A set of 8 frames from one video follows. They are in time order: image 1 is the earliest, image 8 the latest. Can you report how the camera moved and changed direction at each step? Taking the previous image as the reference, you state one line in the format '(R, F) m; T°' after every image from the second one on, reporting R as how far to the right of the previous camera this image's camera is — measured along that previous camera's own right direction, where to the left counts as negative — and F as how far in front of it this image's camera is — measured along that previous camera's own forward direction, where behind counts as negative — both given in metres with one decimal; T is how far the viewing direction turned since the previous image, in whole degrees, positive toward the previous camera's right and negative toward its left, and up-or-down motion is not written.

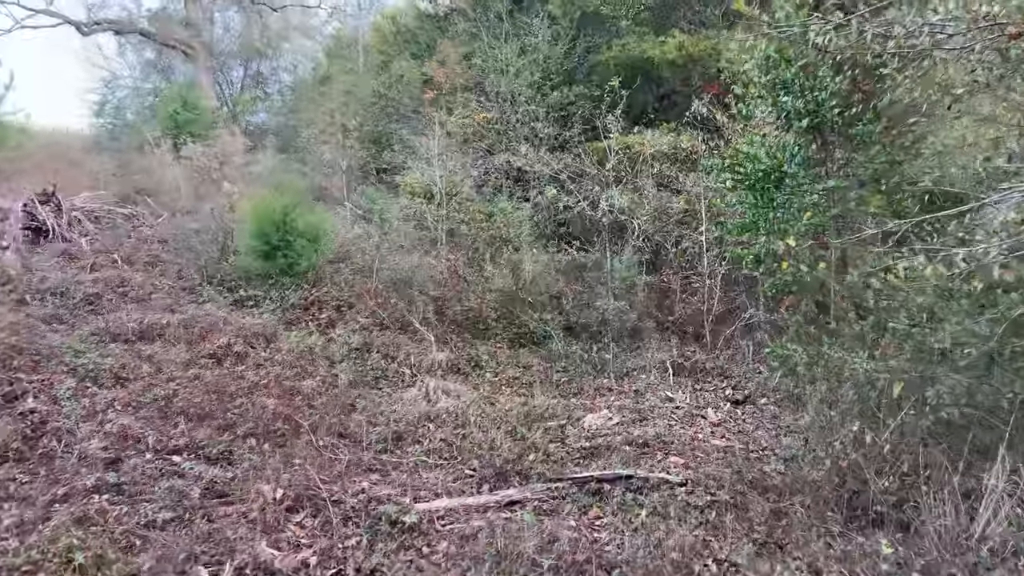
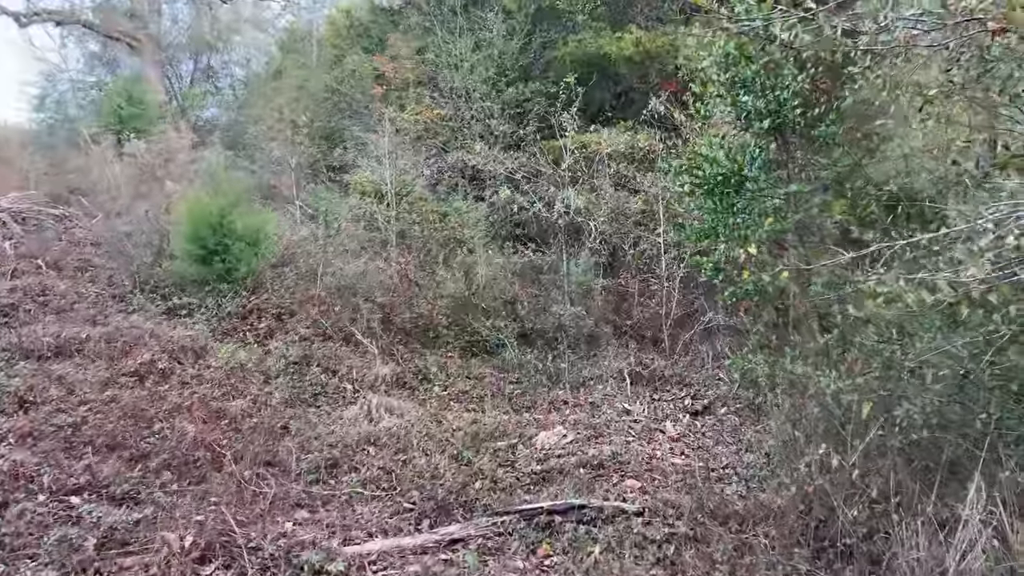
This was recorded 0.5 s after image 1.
(+0.1, +0.4) m; +3°
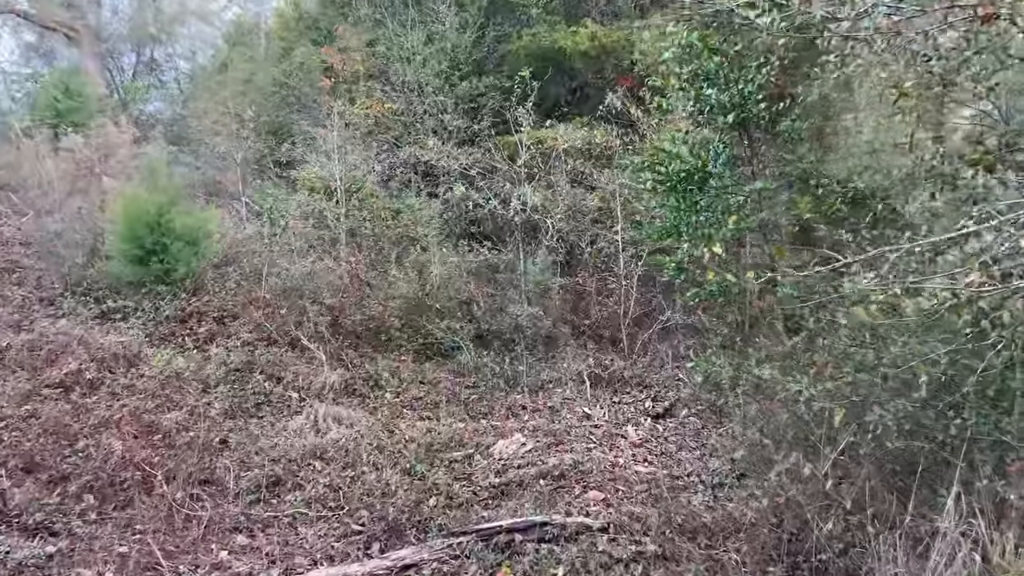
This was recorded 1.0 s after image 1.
(0.0, +0.3) m; +3°
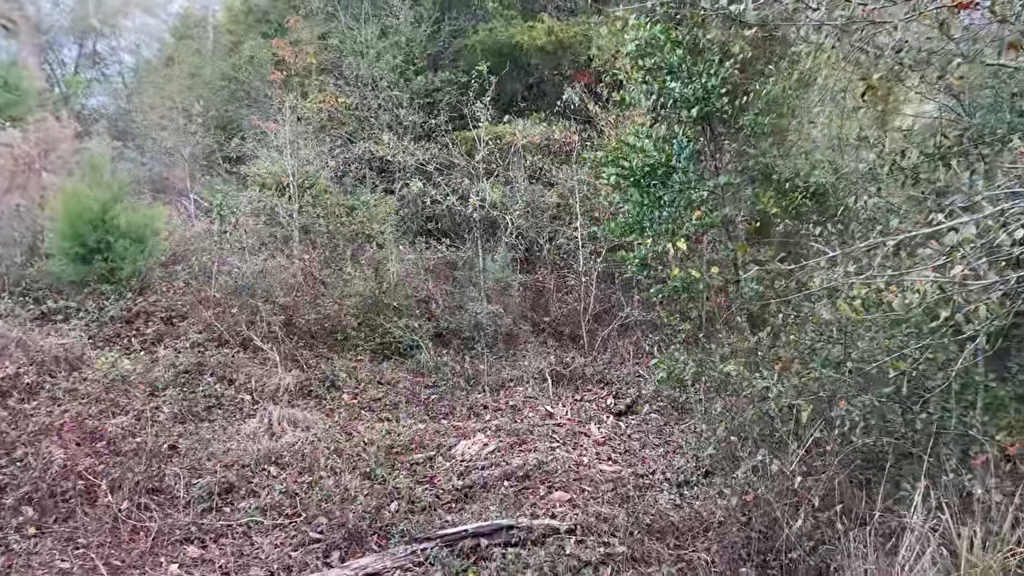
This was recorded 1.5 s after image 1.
(0.0, +0.1) m; +3°
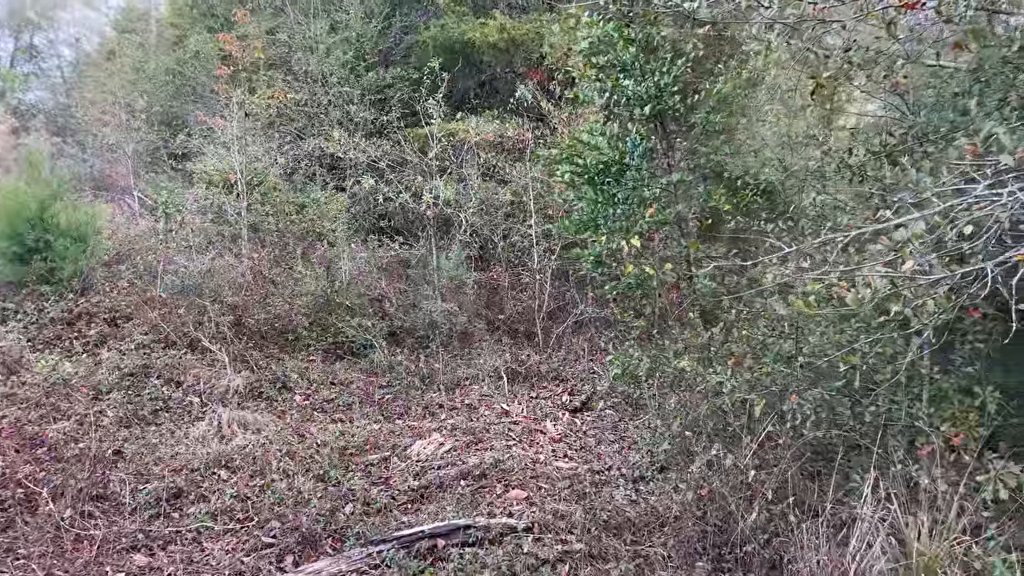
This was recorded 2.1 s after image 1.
(0.0, 0.0) m; +3°
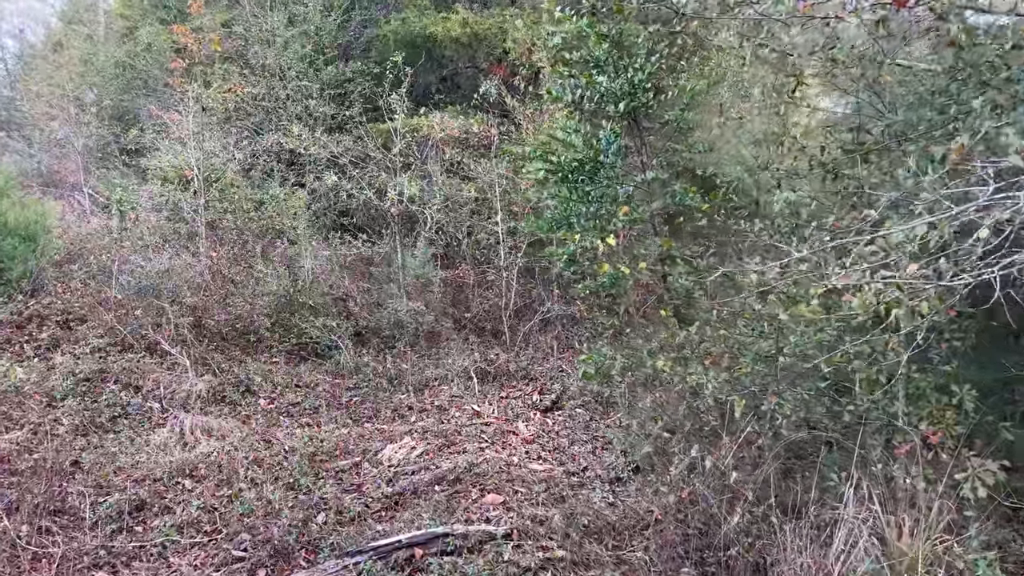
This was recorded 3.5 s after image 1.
(-0.1, +0.1) m; +3°
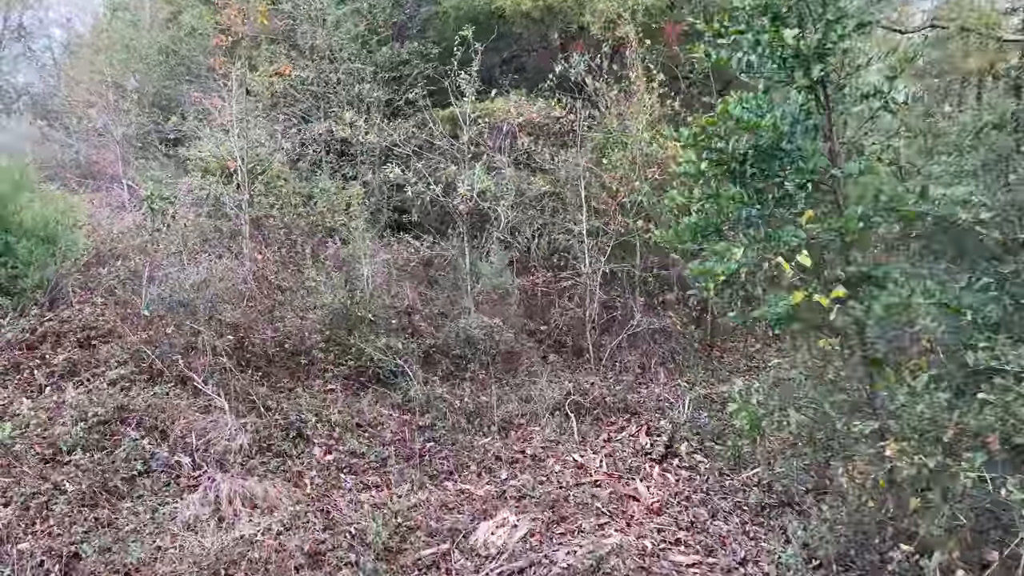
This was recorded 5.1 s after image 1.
(-0.5, +1.3) m; -3°
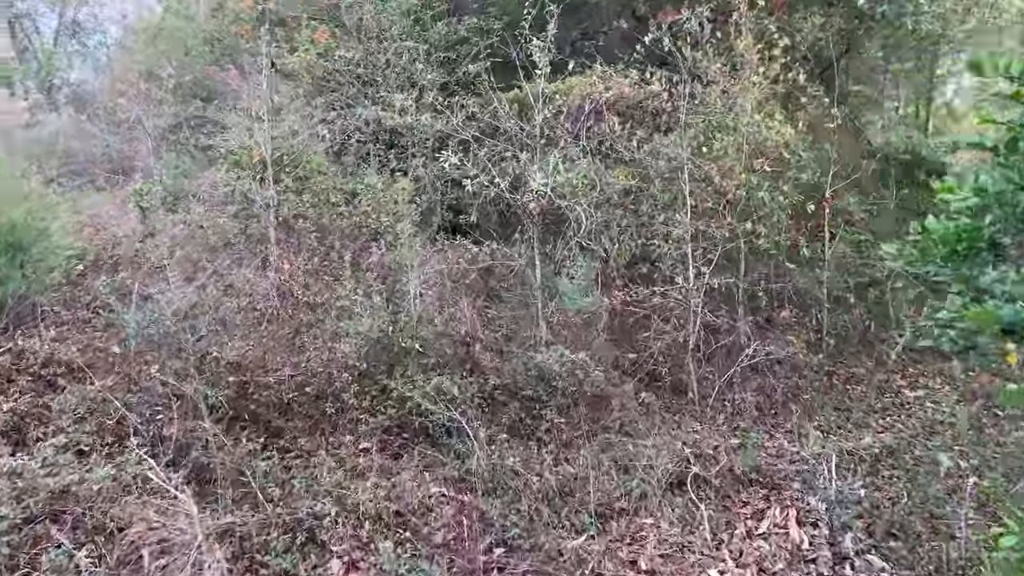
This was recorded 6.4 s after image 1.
(-0.2, +1.6) m; -4°
